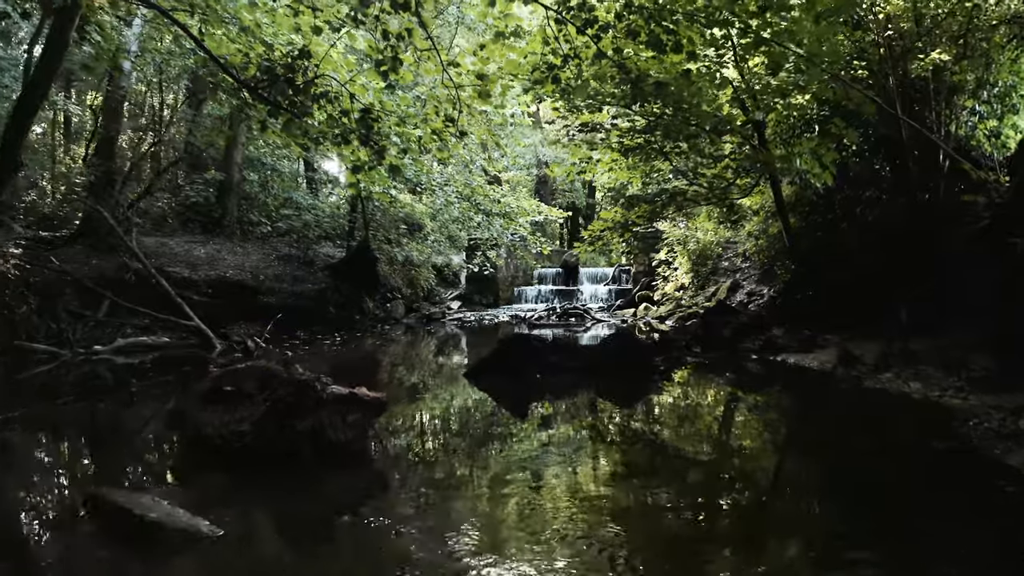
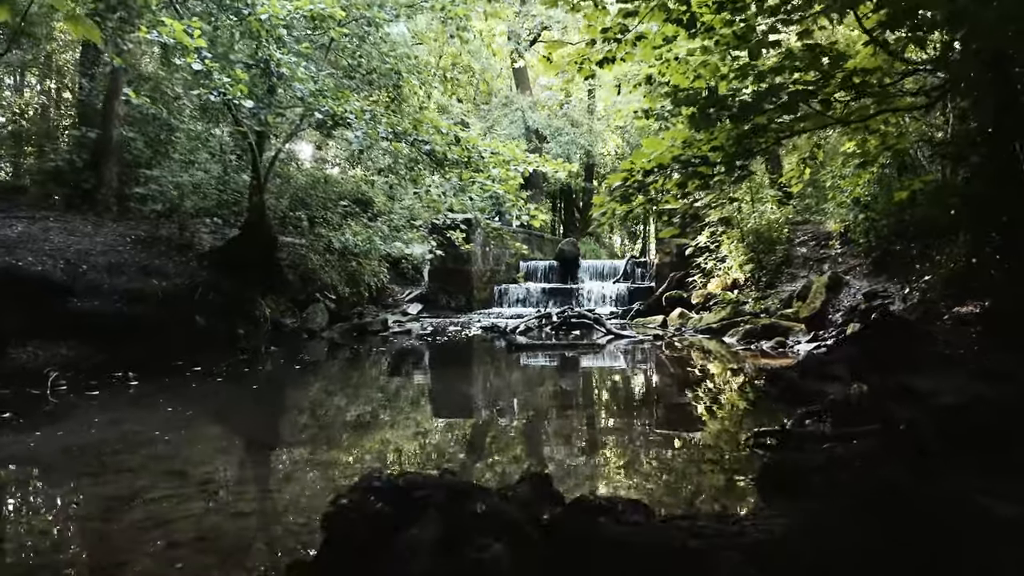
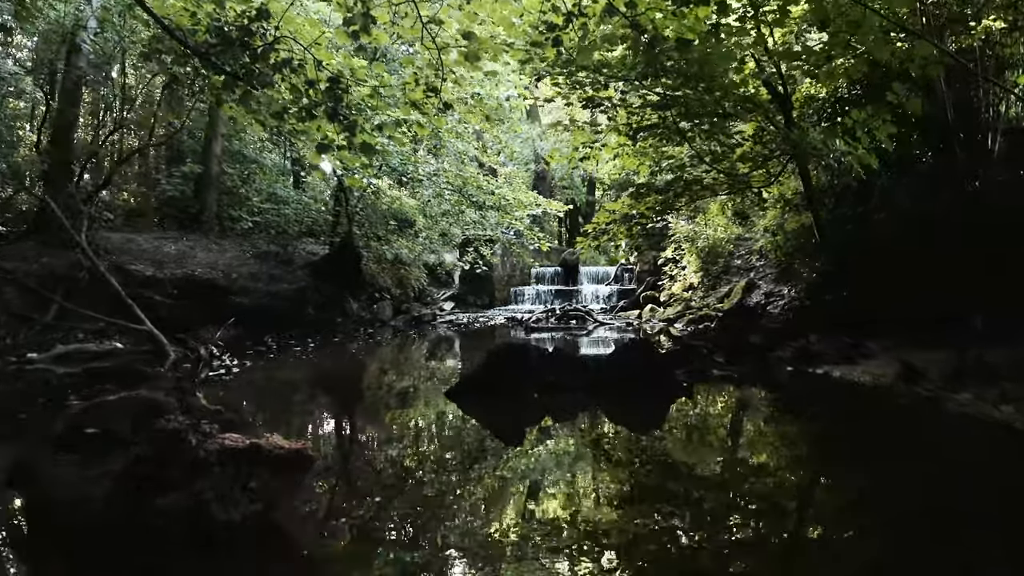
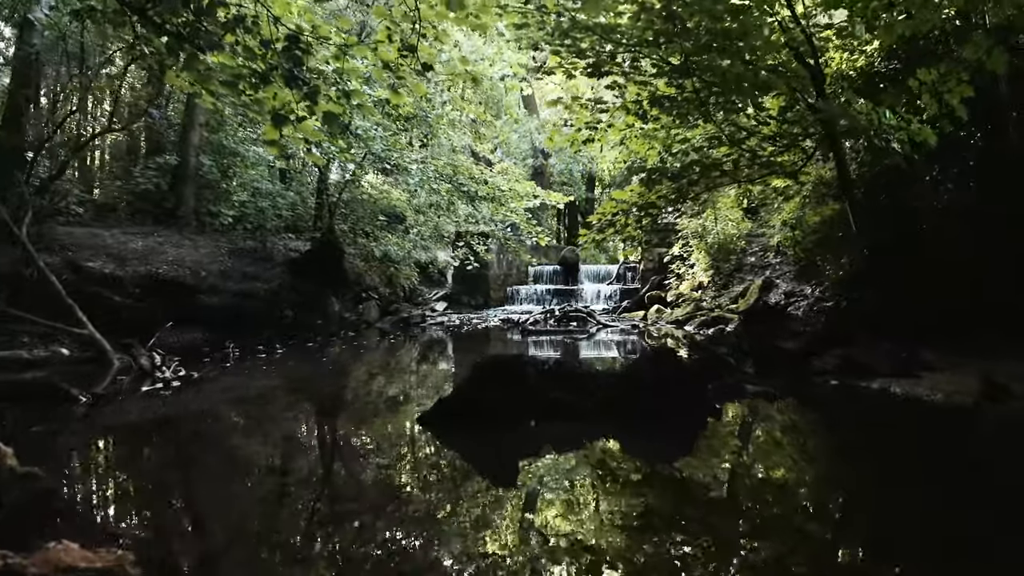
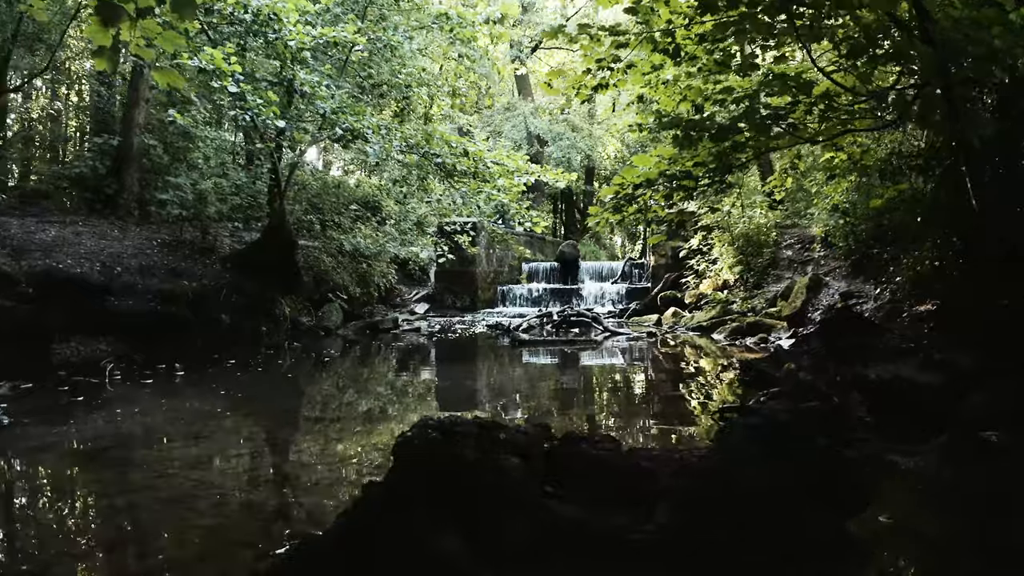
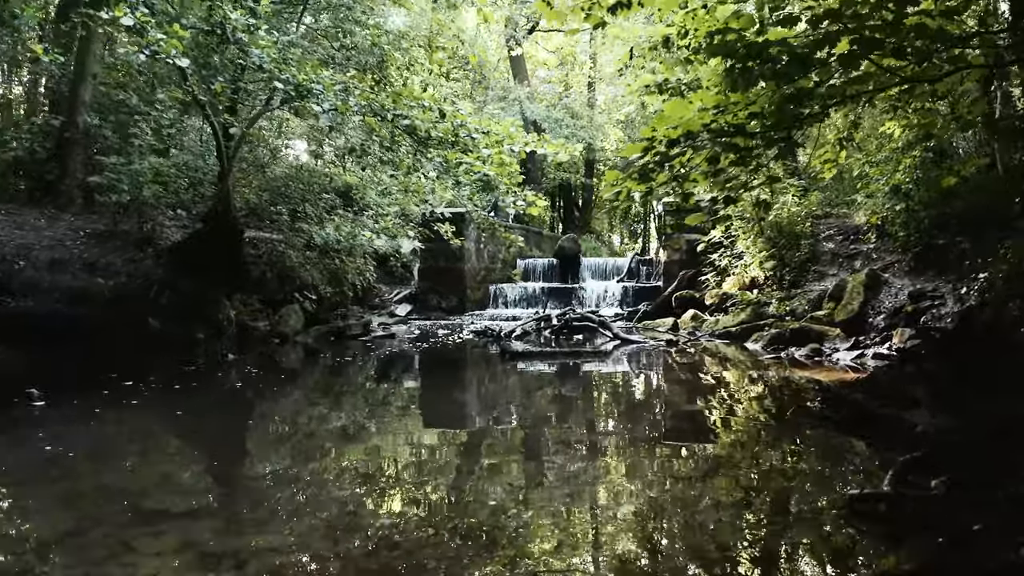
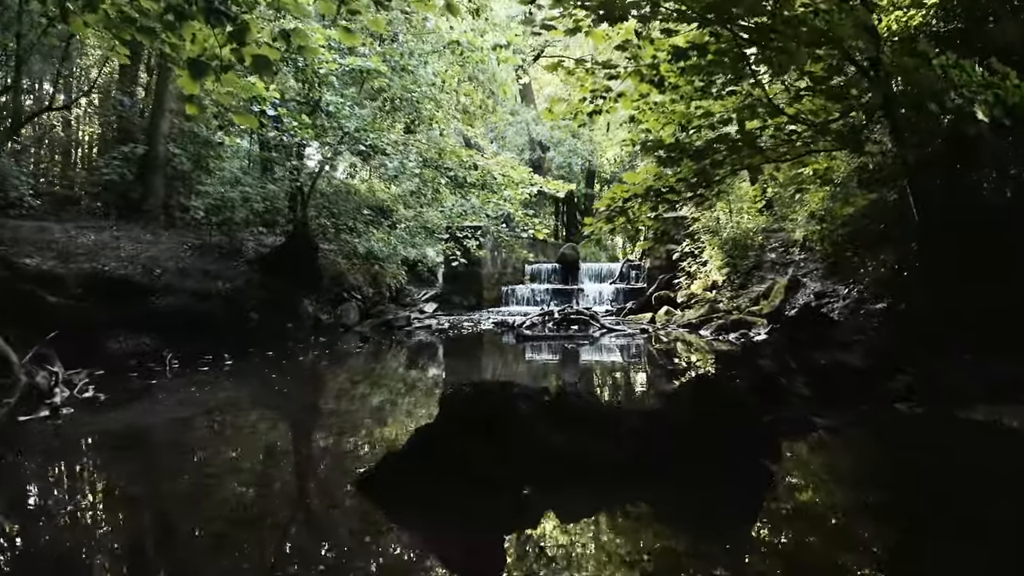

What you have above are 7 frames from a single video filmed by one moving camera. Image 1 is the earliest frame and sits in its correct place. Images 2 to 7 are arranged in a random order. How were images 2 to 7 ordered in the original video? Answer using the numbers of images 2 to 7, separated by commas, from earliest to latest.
3, 4, 7, 5, 2, 6
